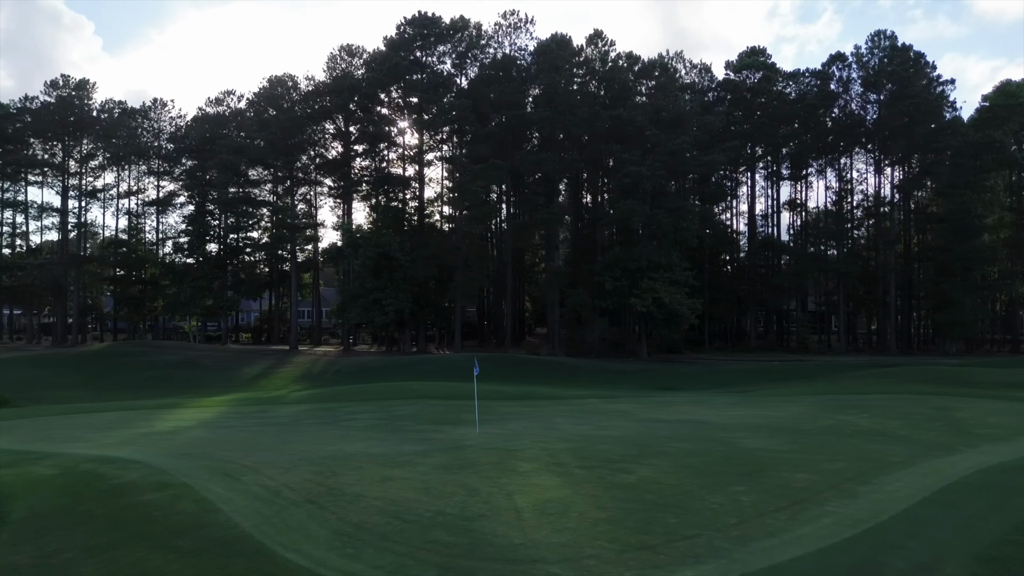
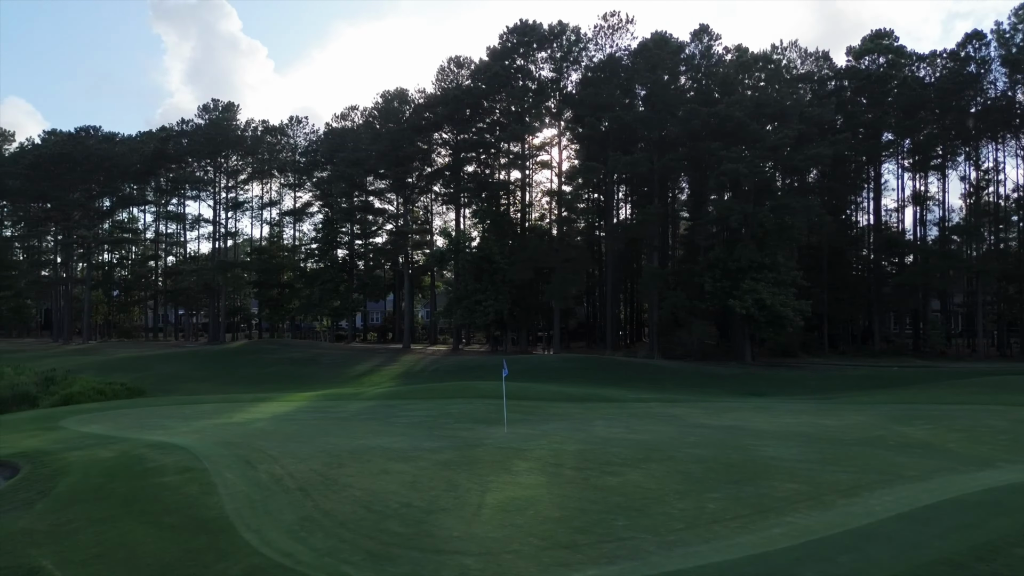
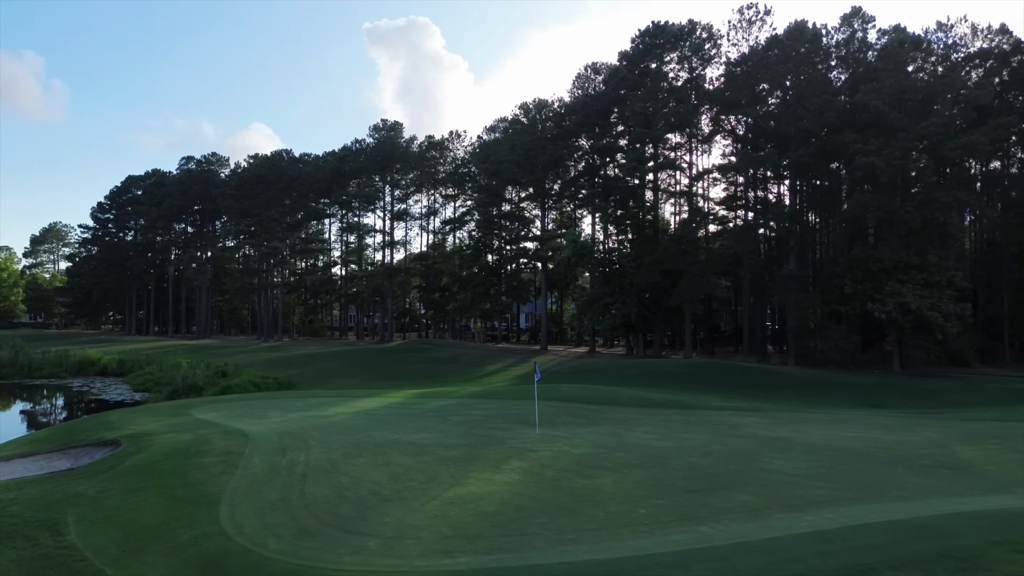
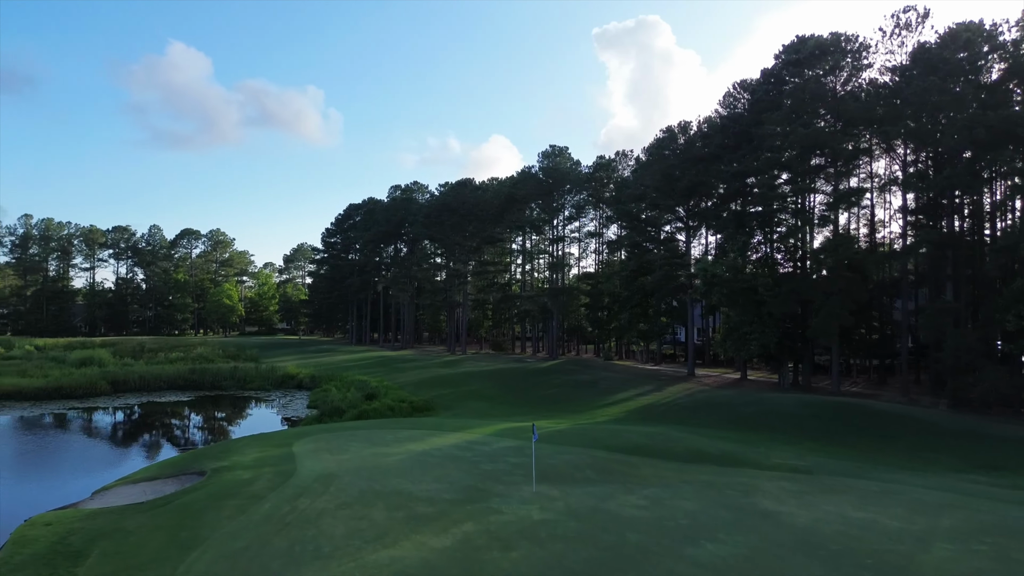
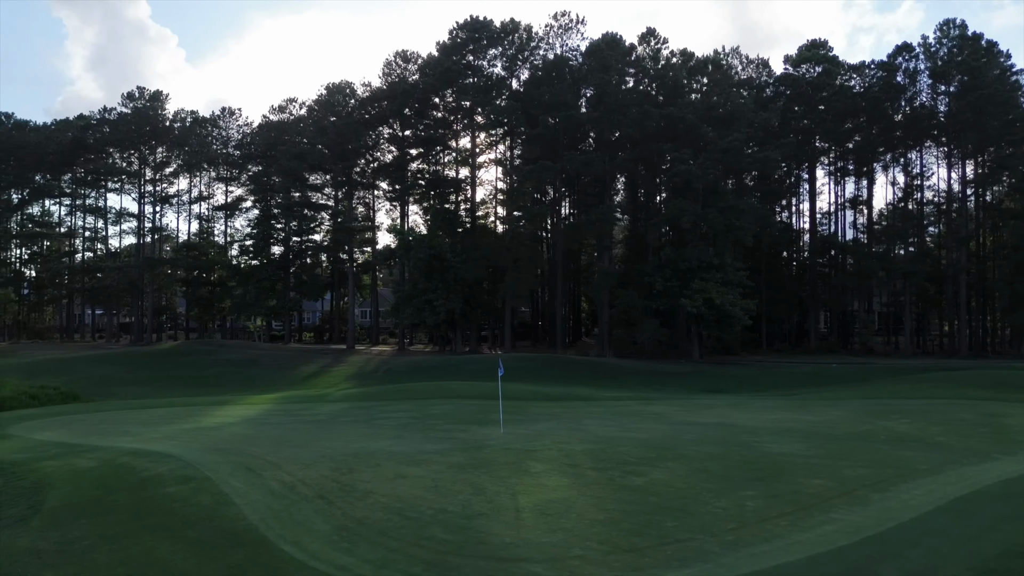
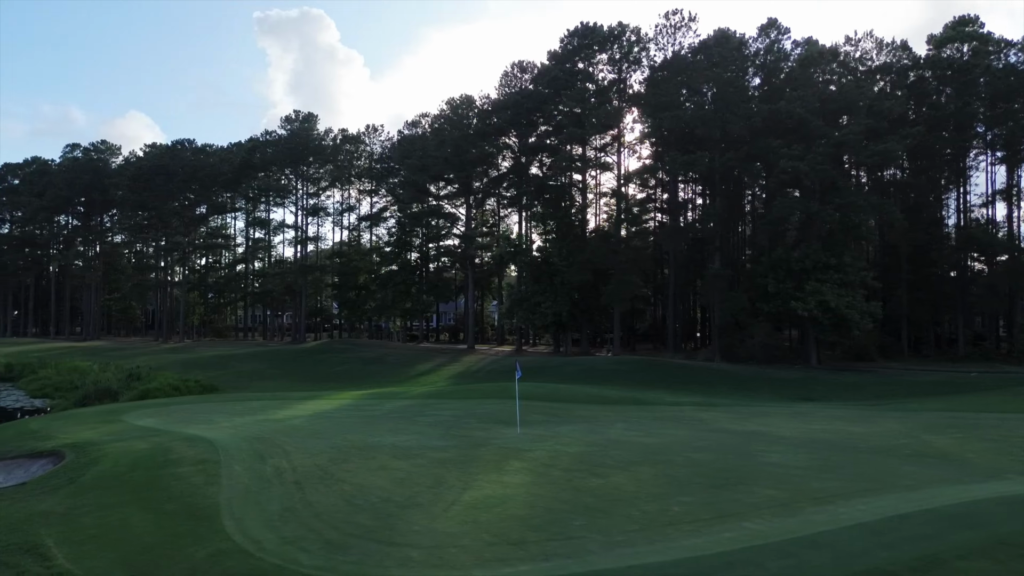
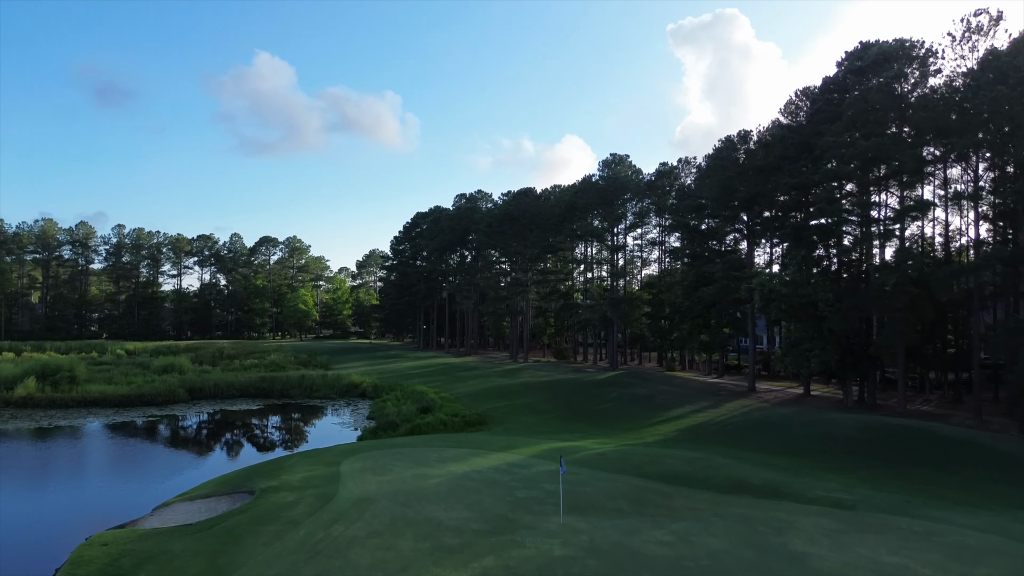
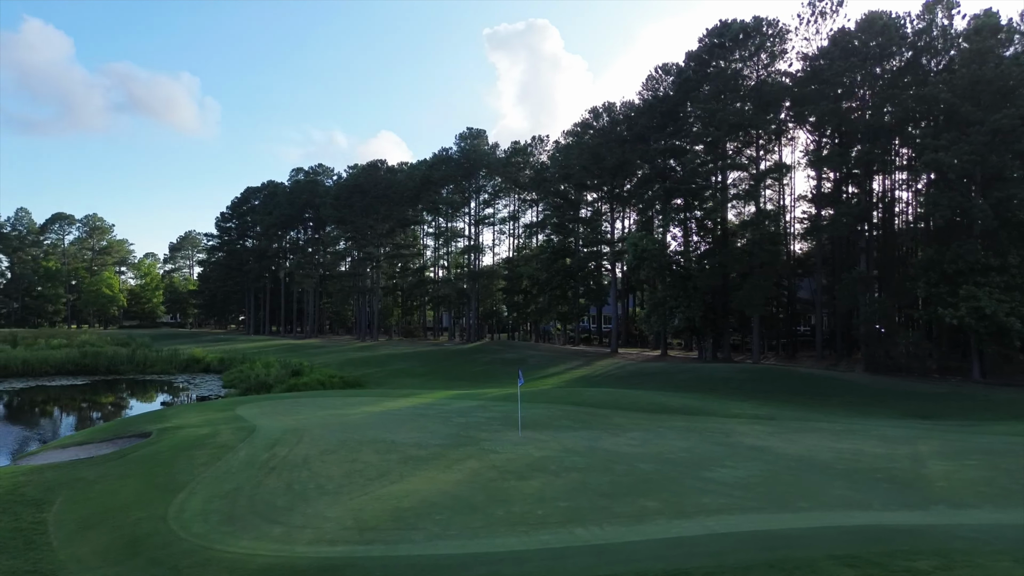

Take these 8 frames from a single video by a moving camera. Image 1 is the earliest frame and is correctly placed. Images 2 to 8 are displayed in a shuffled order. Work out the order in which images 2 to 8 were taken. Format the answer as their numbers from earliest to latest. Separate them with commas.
5, 2, 6, 3, 8, 4, 7
